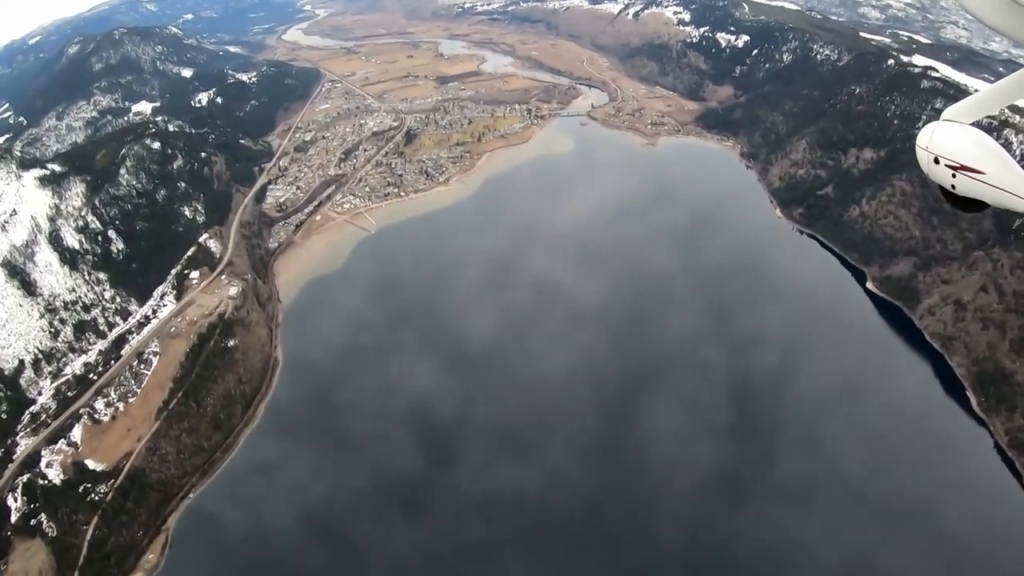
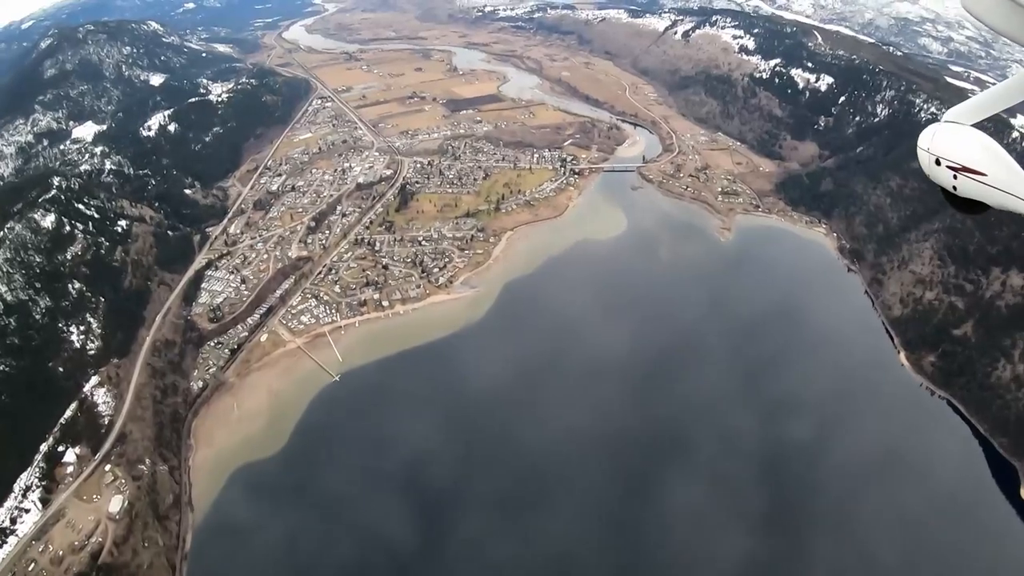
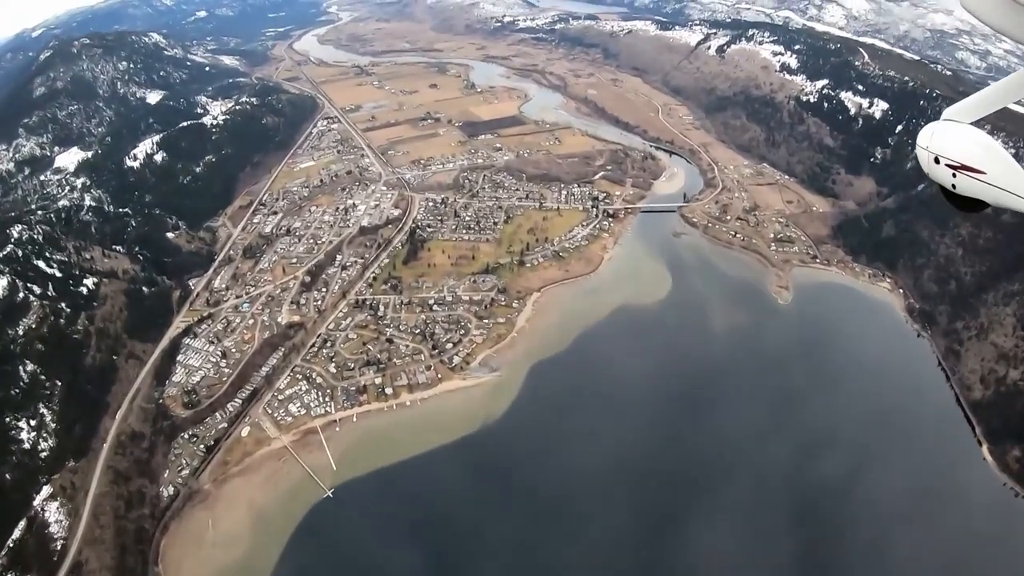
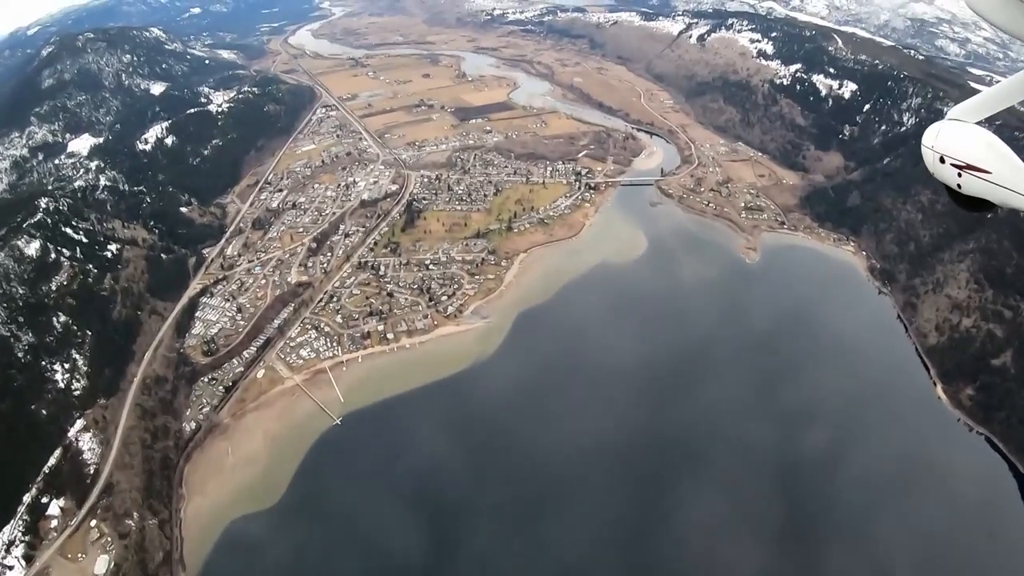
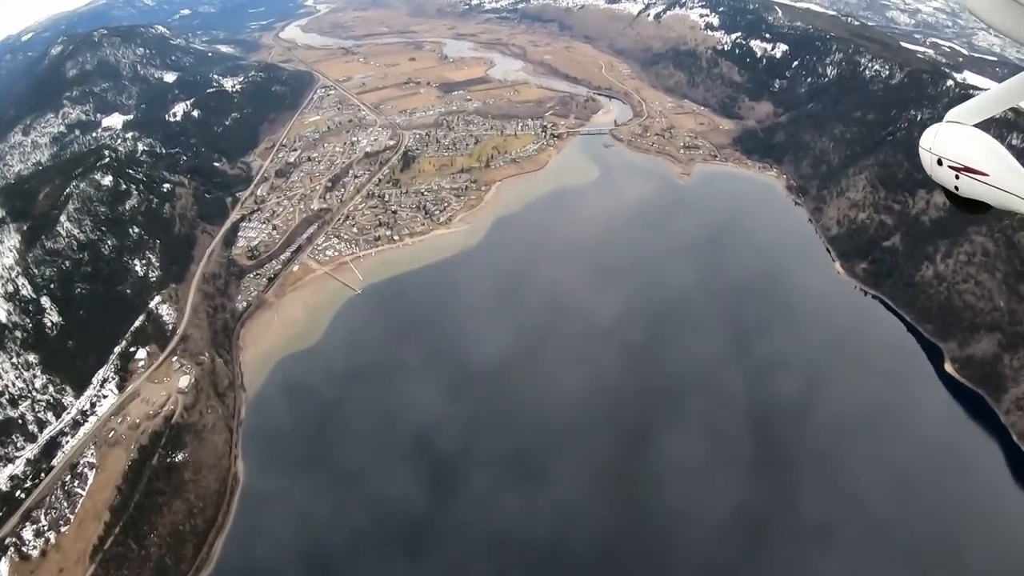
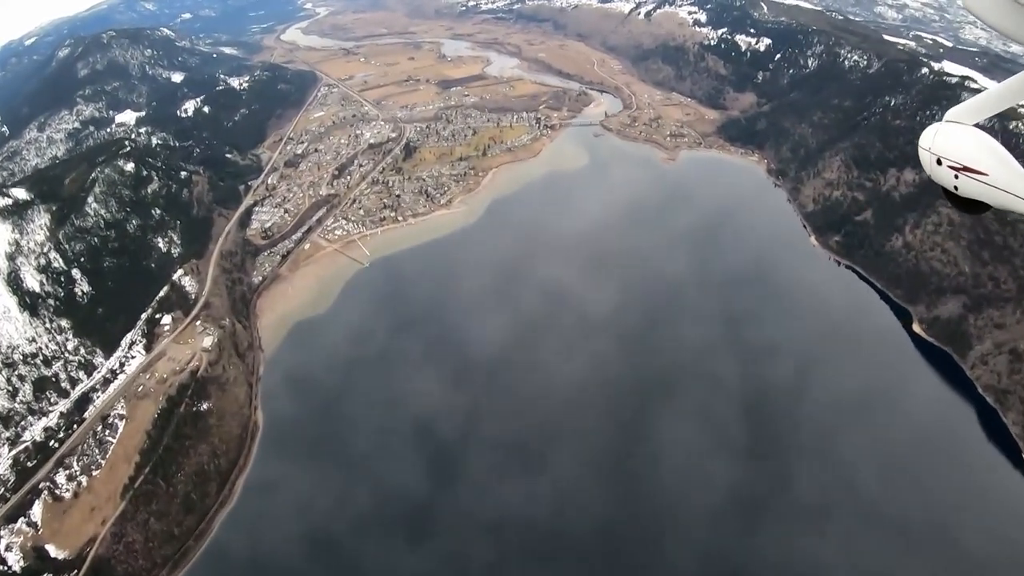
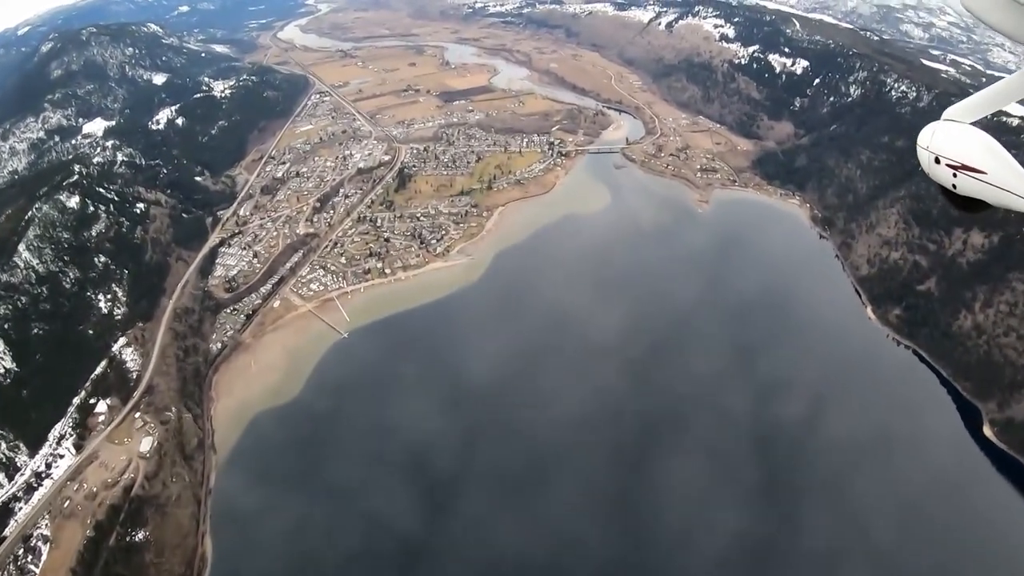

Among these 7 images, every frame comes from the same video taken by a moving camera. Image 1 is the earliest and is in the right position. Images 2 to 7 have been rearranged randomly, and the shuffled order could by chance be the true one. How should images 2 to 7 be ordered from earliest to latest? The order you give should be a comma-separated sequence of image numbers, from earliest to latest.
6, 5, 7, 2, 4, 3
